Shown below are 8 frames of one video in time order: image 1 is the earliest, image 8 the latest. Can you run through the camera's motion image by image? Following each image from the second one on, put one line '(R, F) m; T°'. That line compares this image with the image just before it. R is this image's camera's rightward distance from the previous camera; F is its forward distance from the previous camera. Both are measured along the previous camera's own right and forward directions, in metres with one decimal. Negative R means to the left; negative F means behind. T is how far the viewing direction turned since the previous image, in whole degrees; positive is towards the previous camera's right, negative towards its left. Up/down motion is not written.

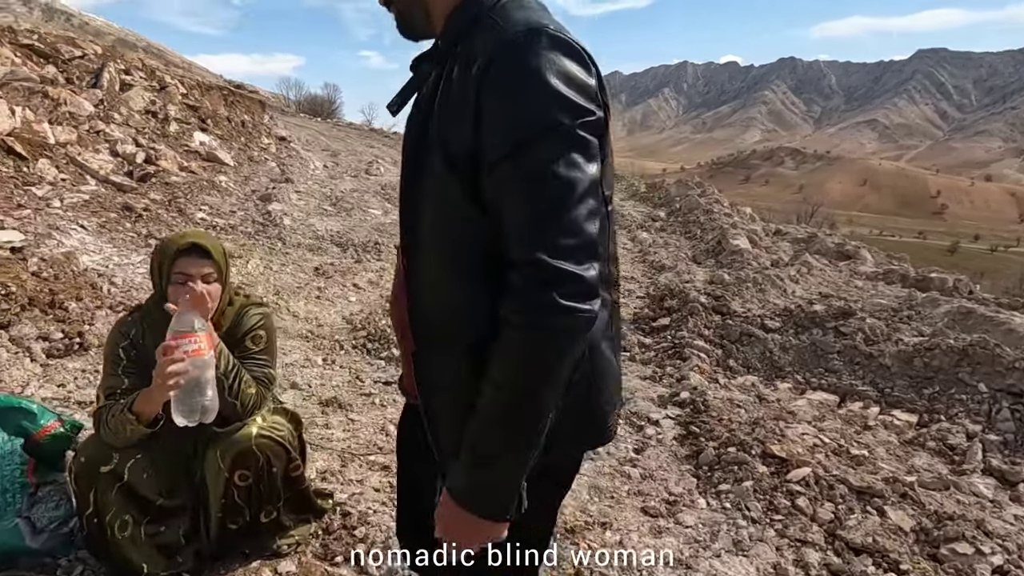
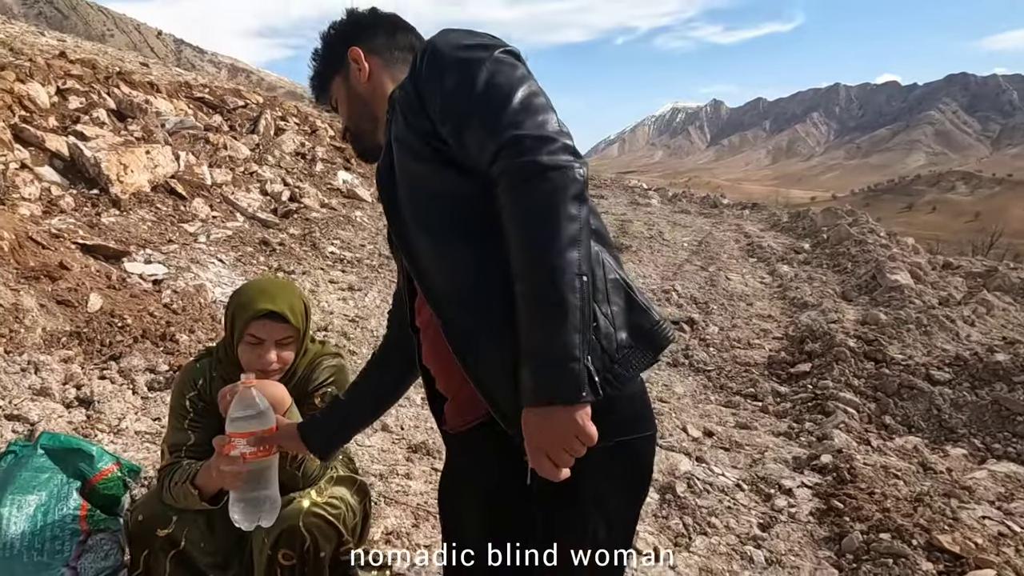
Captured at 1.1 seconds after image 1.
(+0.2, +0.4) m; -12°
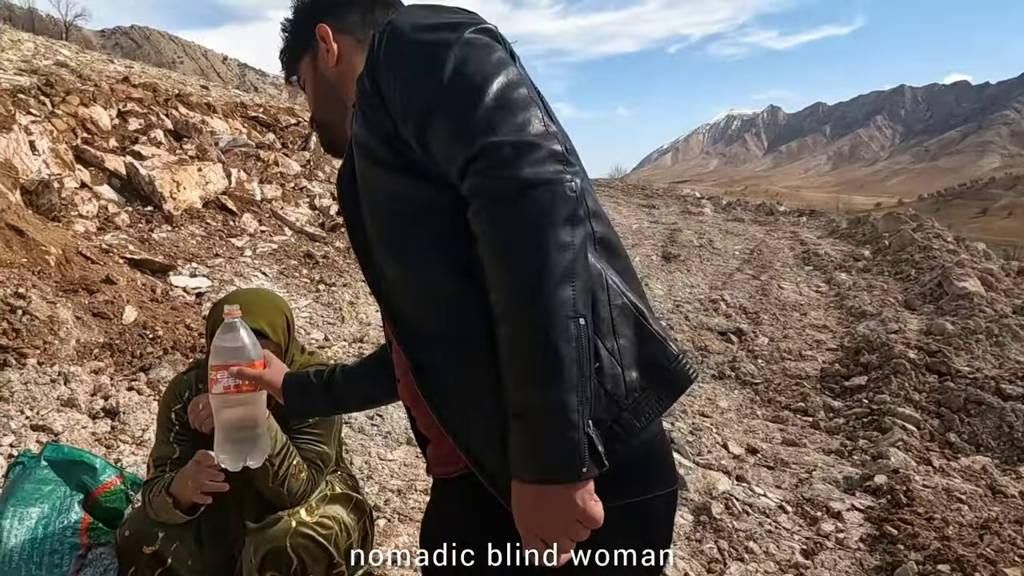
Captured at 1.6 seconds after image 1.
(+0.1, +0.1) m; -5°
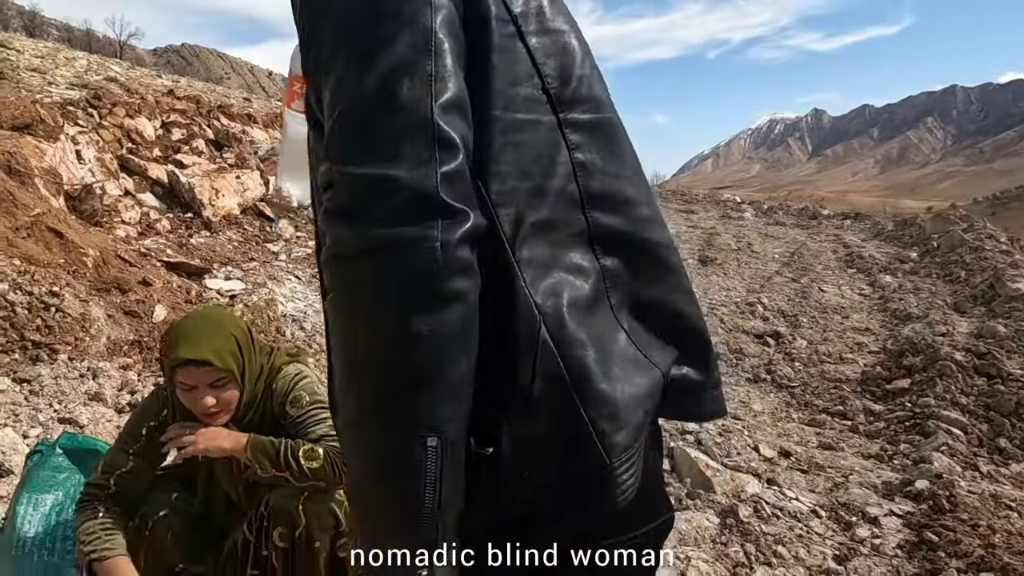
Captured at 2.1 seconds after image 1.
(+0.1, +0.1) m; -3°
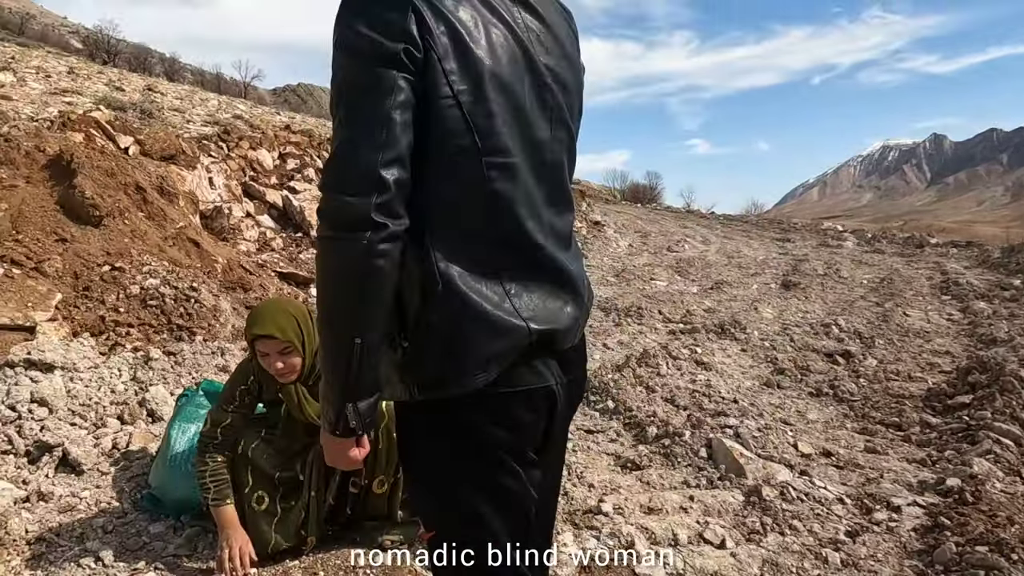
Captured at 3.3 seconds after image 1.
(+0.2, -0.5) m; -8°
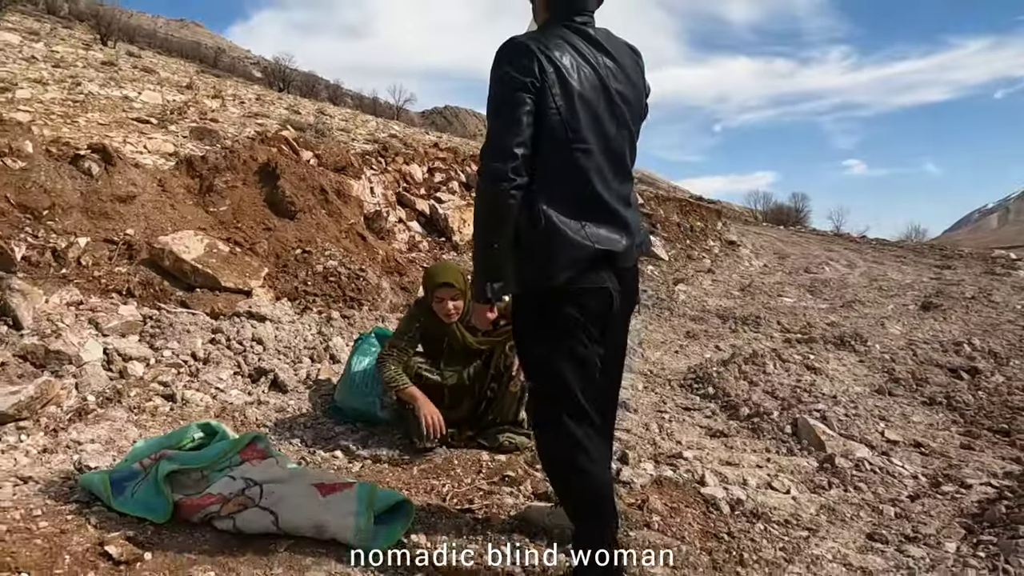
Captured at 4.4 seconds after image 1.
(+0.2, -0.7) m; -11°
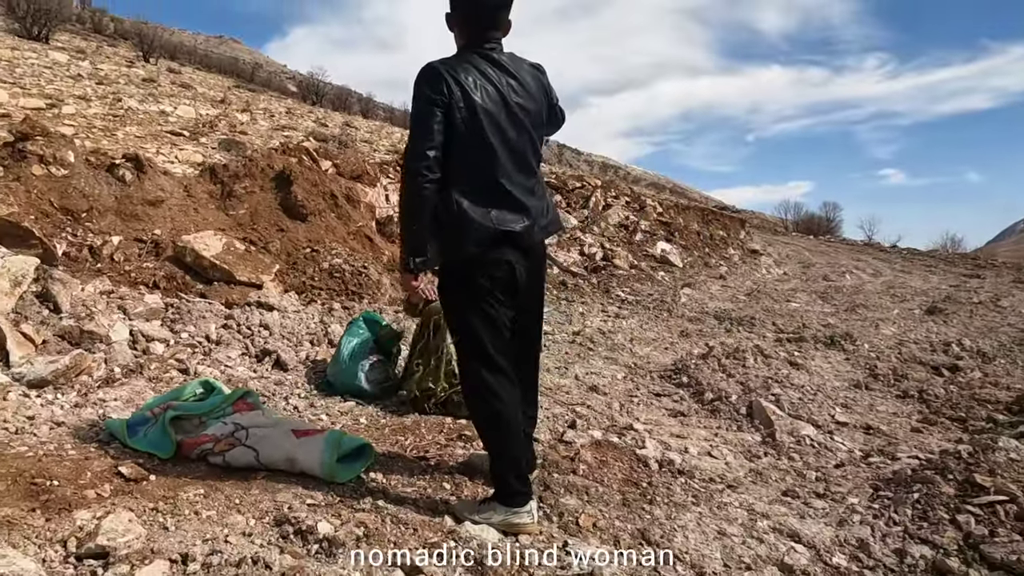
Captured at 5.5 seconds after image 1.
(+0.4, -0.4) m; -3°
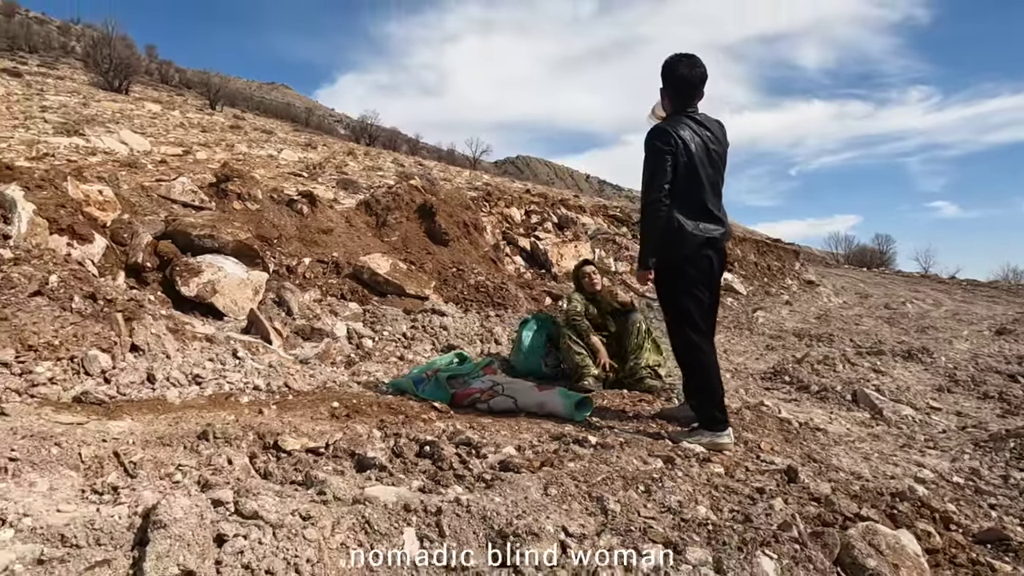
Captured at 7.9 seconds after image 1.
(-0.8, -1.0) m; -4°
